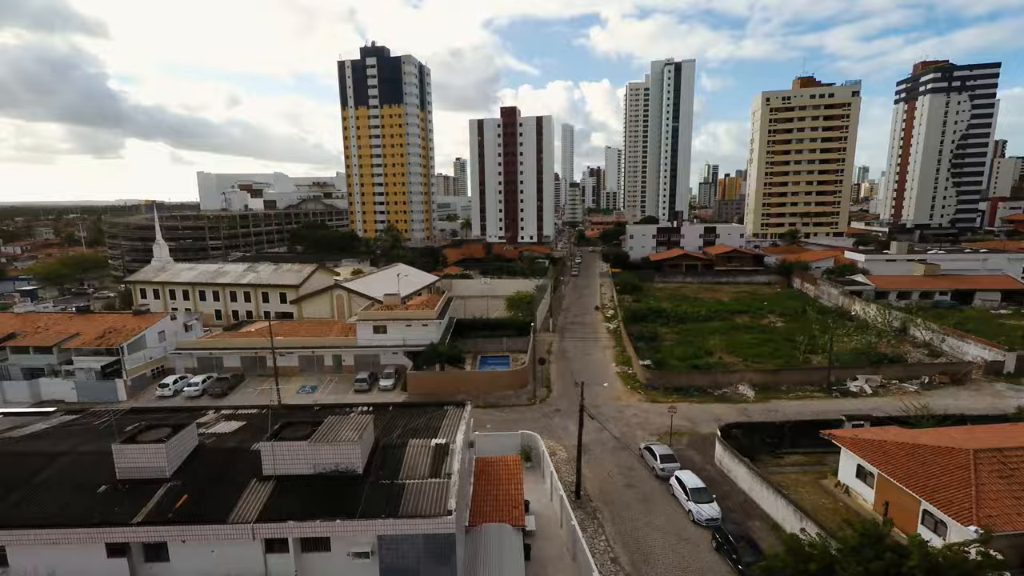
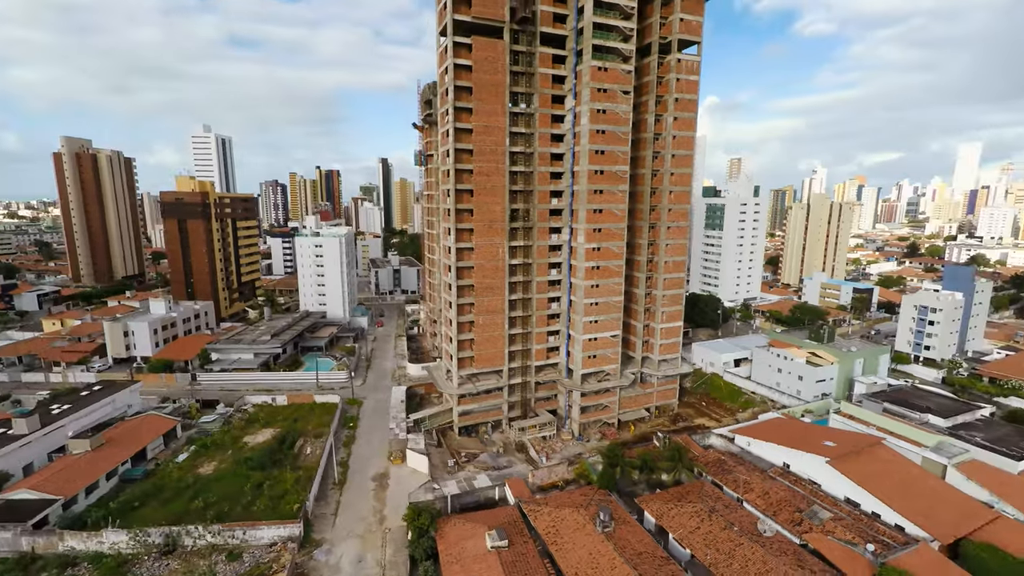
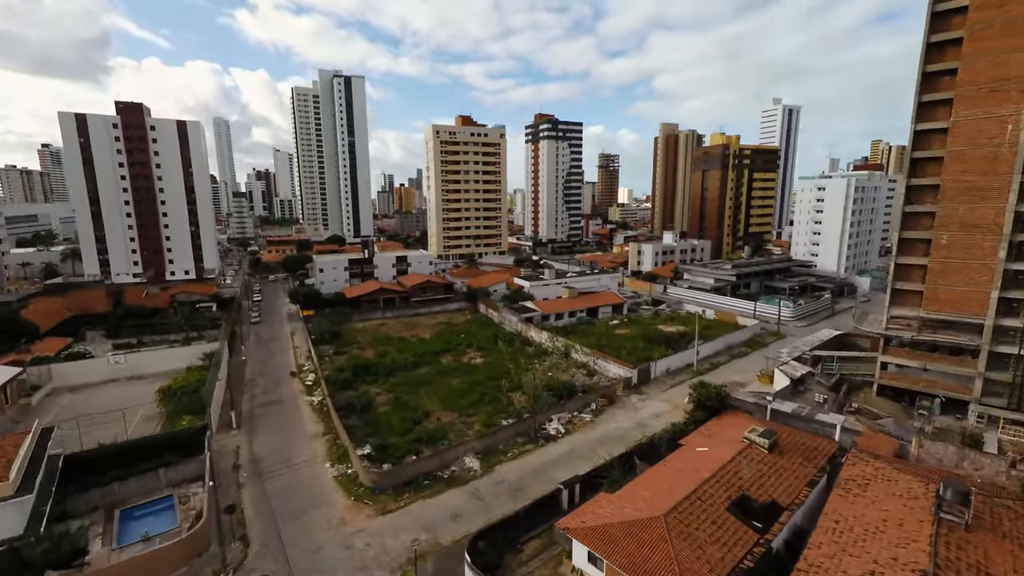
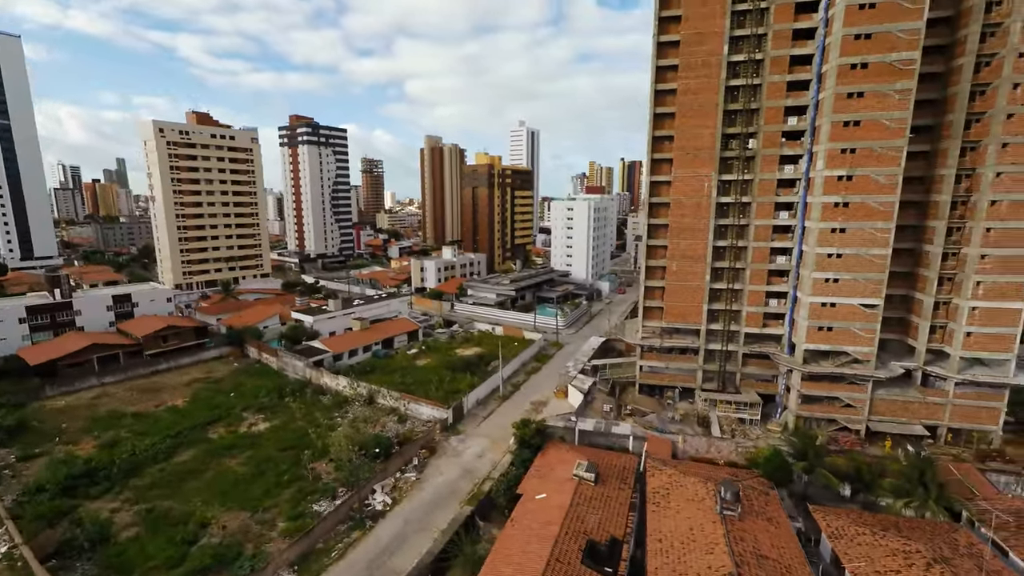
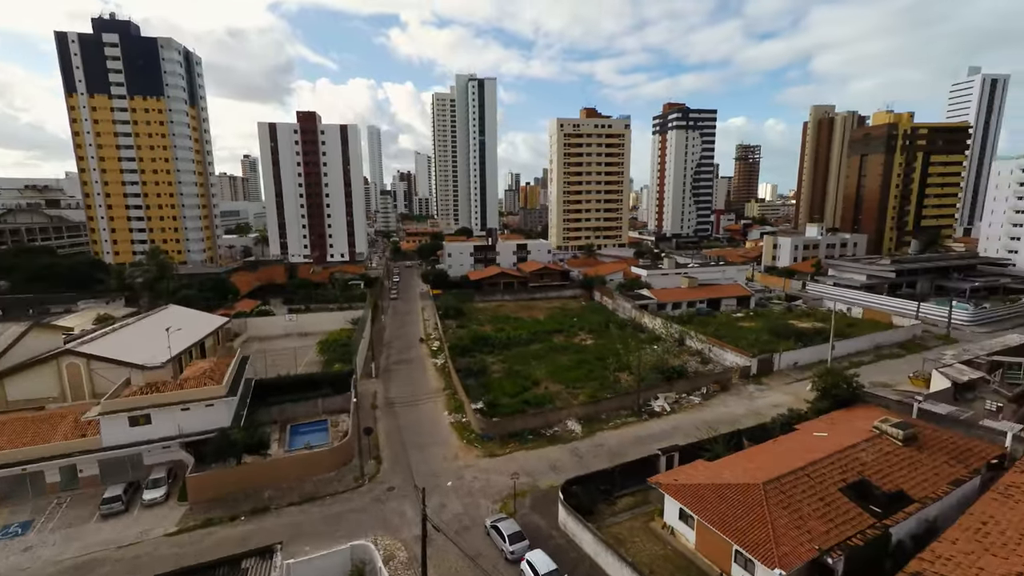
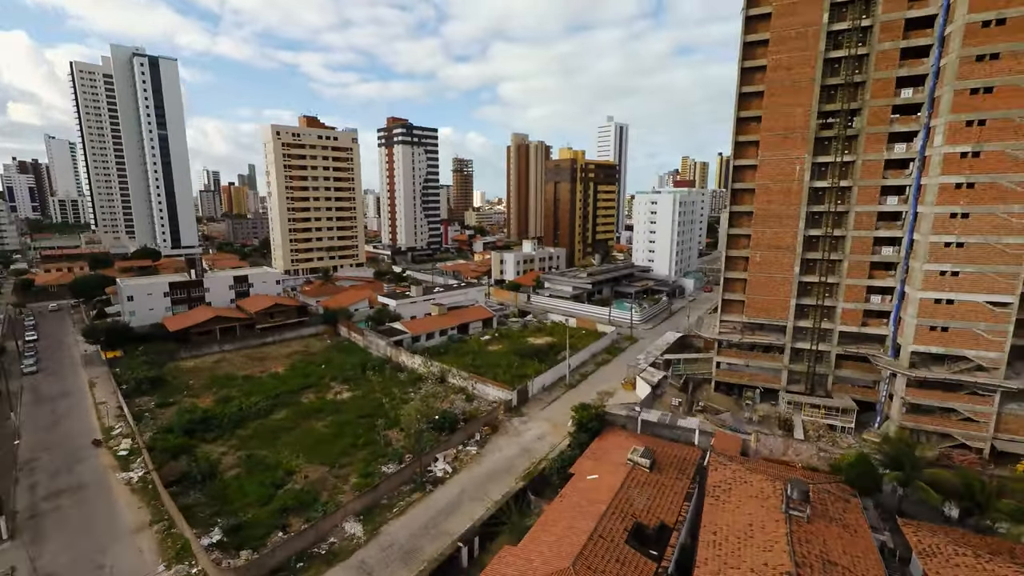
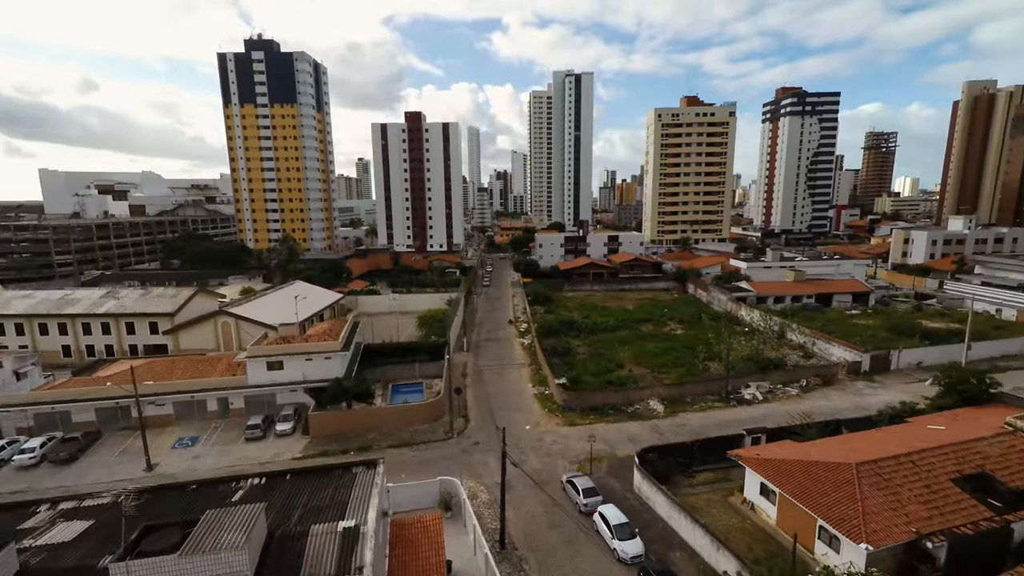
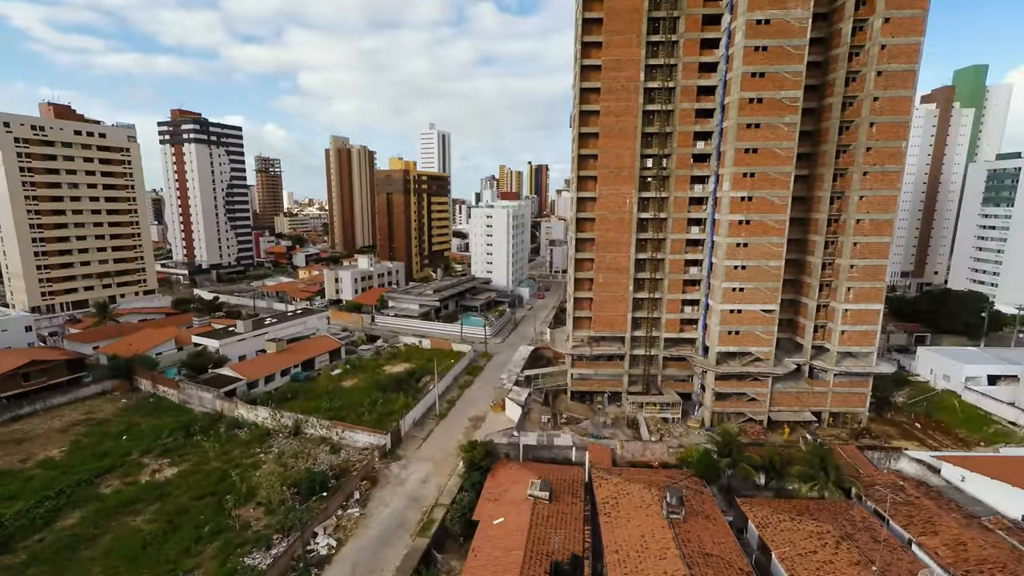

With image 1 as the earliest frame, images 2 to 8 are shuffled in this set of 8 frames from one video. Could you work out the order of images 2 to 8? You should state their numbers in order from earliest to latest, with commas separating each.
7, 5, 3, 6, 4, 8, 2
